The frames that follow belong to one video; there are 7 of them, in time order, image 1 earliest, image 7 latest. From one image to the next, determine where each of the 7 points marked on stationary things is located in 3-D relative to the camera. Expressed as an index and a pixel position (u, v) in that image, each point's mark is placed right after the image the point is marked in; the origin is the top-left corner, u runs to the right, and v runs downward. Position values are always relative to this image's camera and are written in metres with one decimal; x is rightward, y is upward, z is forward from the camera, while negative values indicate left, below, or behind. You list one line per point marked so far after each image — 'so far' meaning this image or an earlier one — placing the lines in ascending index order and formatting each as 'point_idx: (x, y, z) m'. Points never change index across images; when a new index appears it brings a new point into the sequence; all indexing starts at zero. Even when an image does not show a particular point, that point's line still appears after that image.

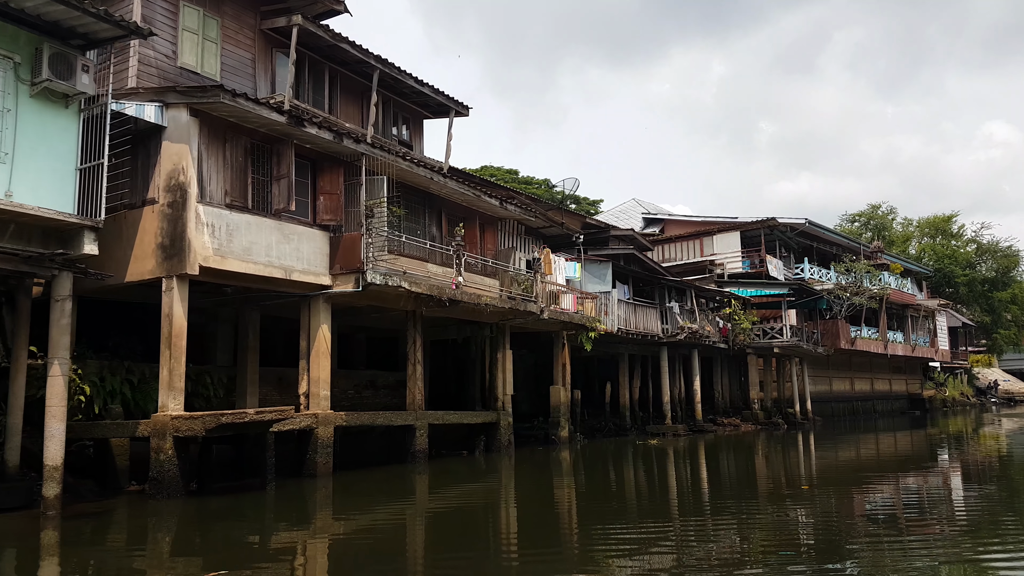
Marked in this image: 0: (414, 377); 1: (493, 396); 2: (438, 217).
0: (-1.9, -1.8, +15.0) m
1: (-0.4, -2.6, +17.4) m
2: (-1.5, +1.5, +15.5) m
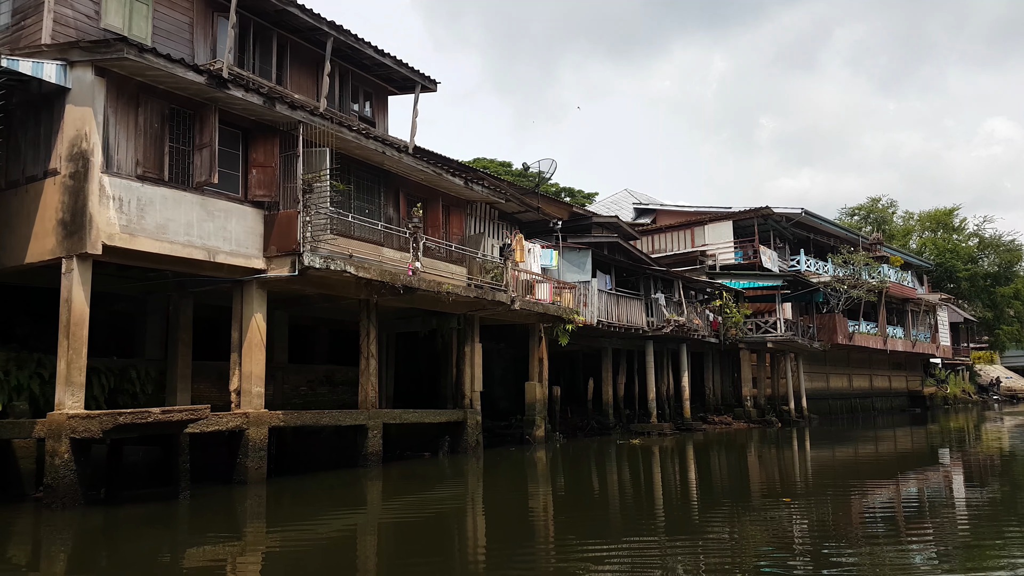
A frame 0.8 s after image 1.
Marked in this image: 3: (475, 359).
0: (-2.6, -1.5, +13.6) m
1: (-1.1, -2.3, +16.0) m
2: (-2.2, +1.7, +14.2) m
3: (-0.7, -1.6, +16.3) m
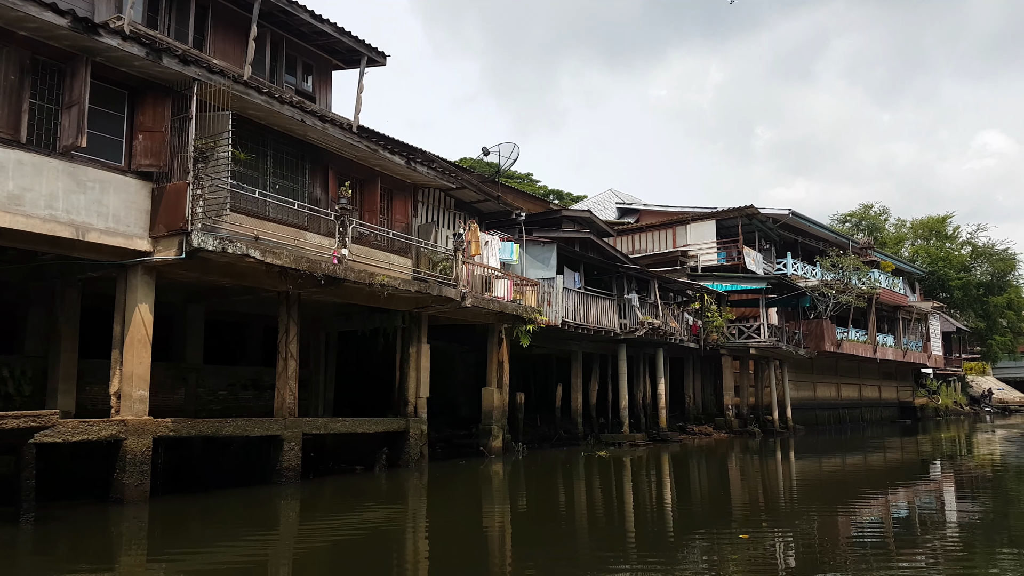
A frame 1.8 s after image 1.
0: (-3.6, -1.4, +11.9) m
1: (-2.1, -2.2, +14.3) m
2: (-3.2, +1.9, +12.5) m
3: (-1.7, -1.5, +14.6) m
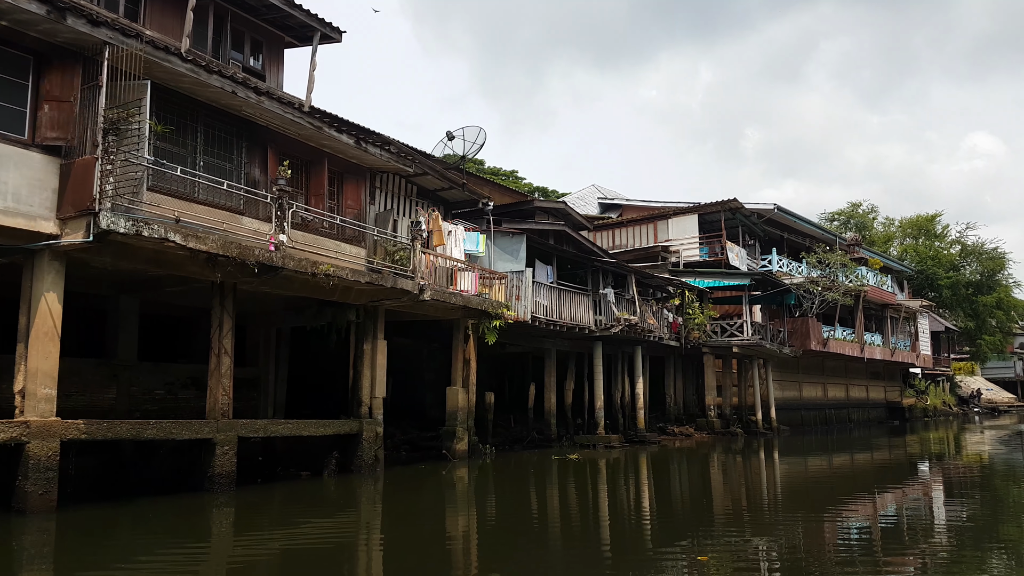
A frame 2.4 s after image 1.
0: (-4.3, -1.2, +11.0) m
1: (-2.8, -2.0, +13.4) m
2: (-3.9, +2.0, +11.6) m
3: (-2.4, -1.3, +13.7) m
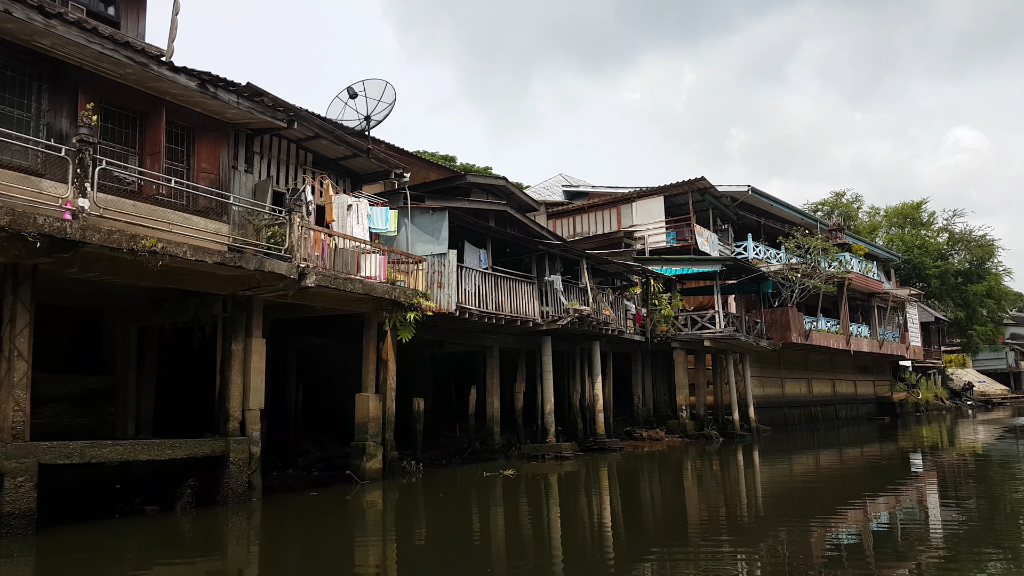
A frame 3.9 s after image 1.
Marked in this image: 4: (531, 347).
0: (-5.6, -1.0, +8.5) m
1: (-4.2, -1.8, +10.9) m
2: (-5.3, +2.2, +9.1) m
3: (-3.9, -1.1, +11.2) m
4: (+0.5, -1.4, +18.5) m
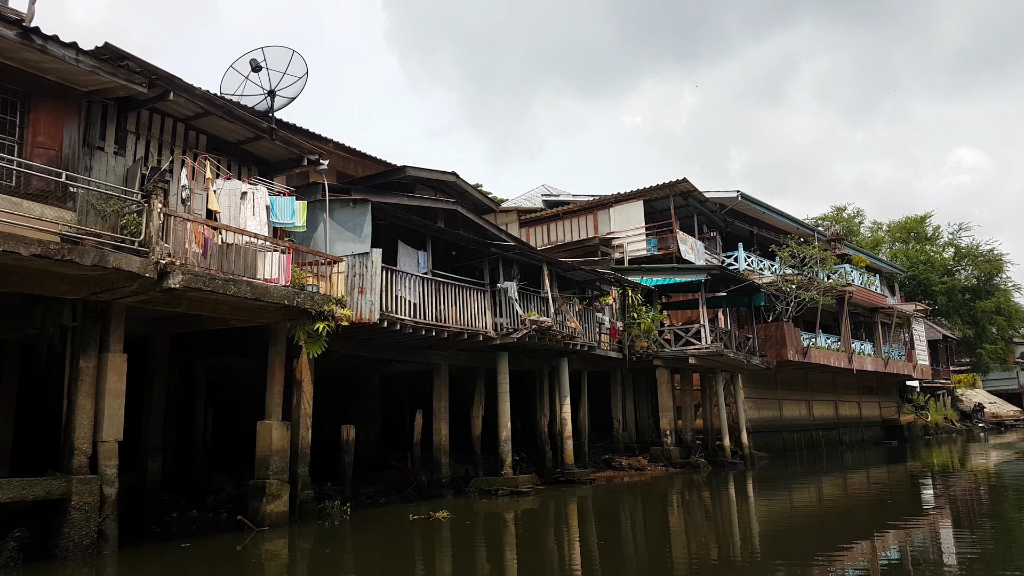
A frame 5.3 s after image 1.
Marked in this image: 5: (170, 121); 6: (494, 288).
0: (-6.7, -1.0, +6.4) m
1: (-5.2, -1.8, +8.8) m
2: (-6.4, +2.3, +7.1) m
3: (-4.9, -1.1, +9.1) m
4: (-0.4, -1.7, +16.4) m
5: (-4.7, +2.3, +10.4) m
6: (-0.3, 0.0, +15.1) m
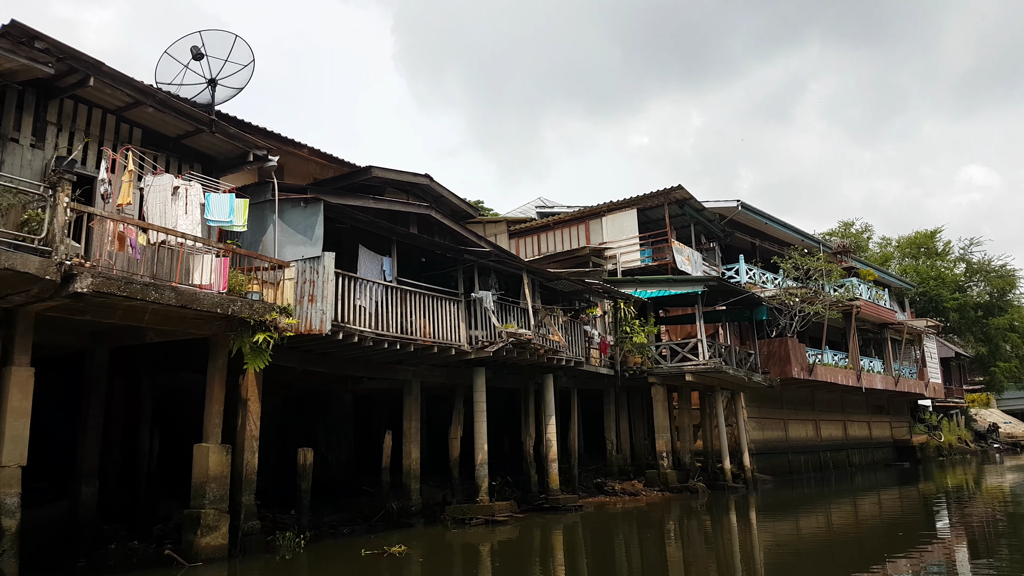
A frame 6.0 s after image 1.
0: (-7.2, -1.0, +5.4) m
1: (-5.7, -1.9, +7.8) m
2: (-6.9, +2.2, +6.2) m
3: (-5.3, -1.2, +8.1) m
4: (-0.8, -1.9, +15.3) m
5: (-5.2, +2.2, +9.4) m
6: (-0.7, -0.3, +14.0) m
